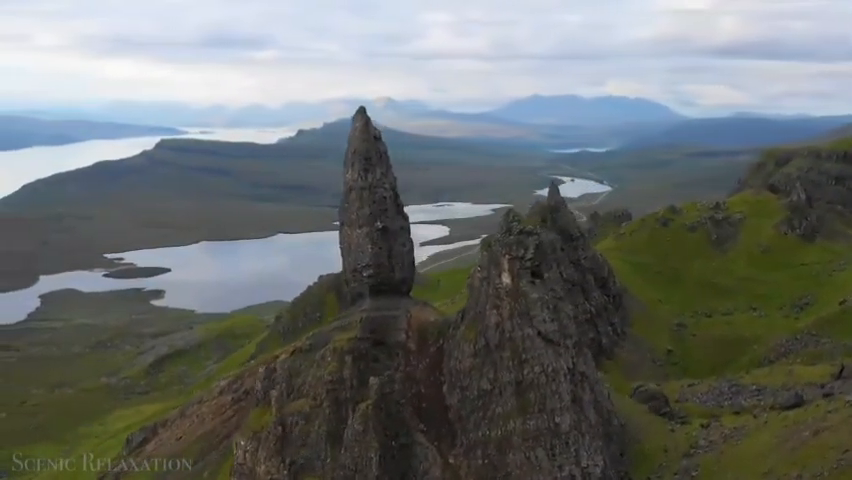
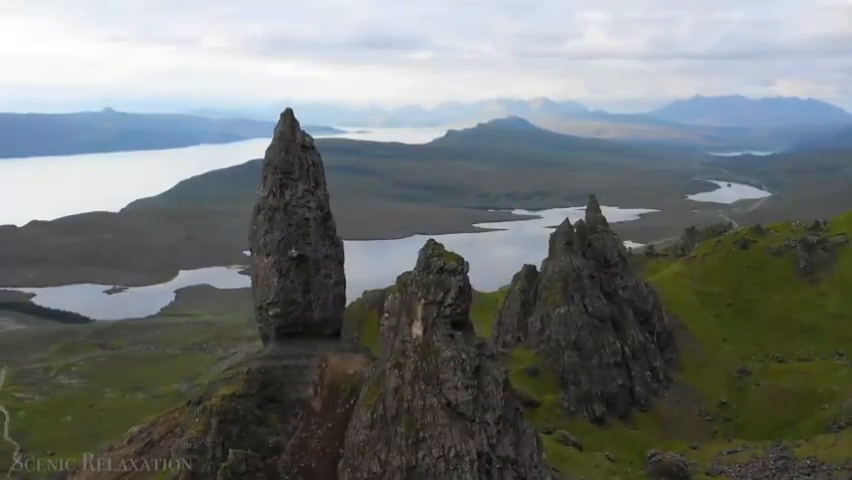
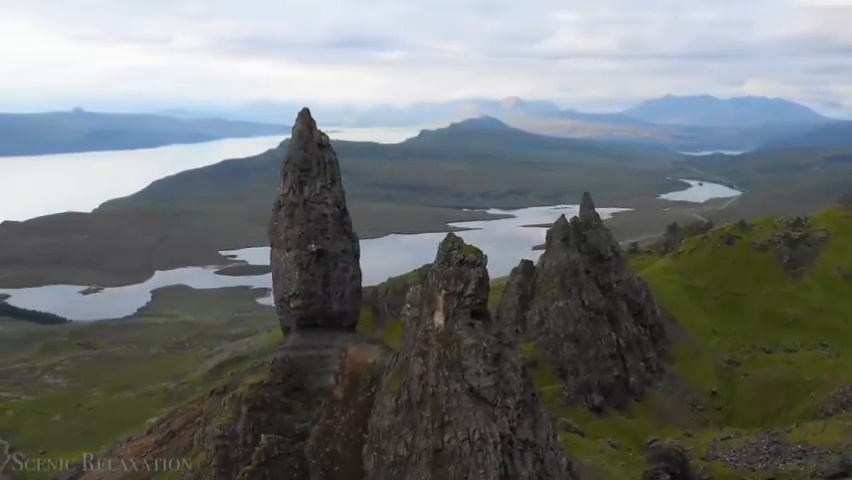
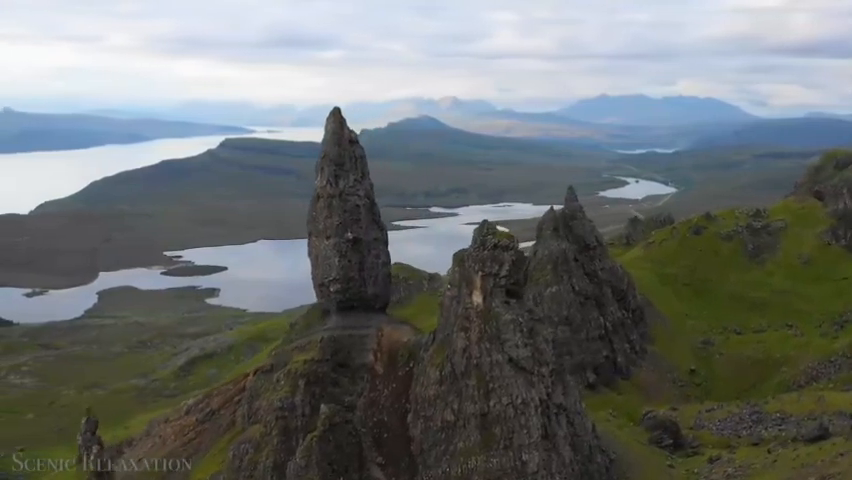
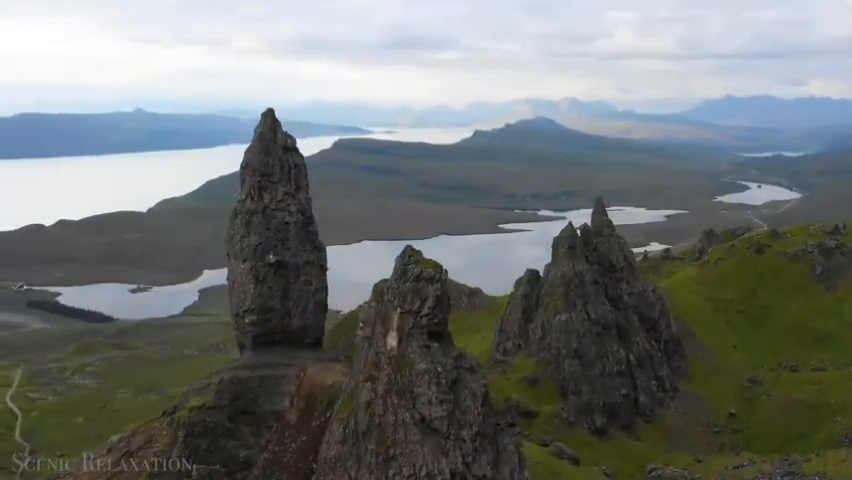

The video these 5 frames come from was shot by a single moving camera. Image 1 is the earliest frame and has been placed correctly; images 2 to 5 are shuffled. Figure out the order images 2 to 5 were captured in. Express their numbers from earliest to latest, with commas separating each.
4, 3, 2, 5
